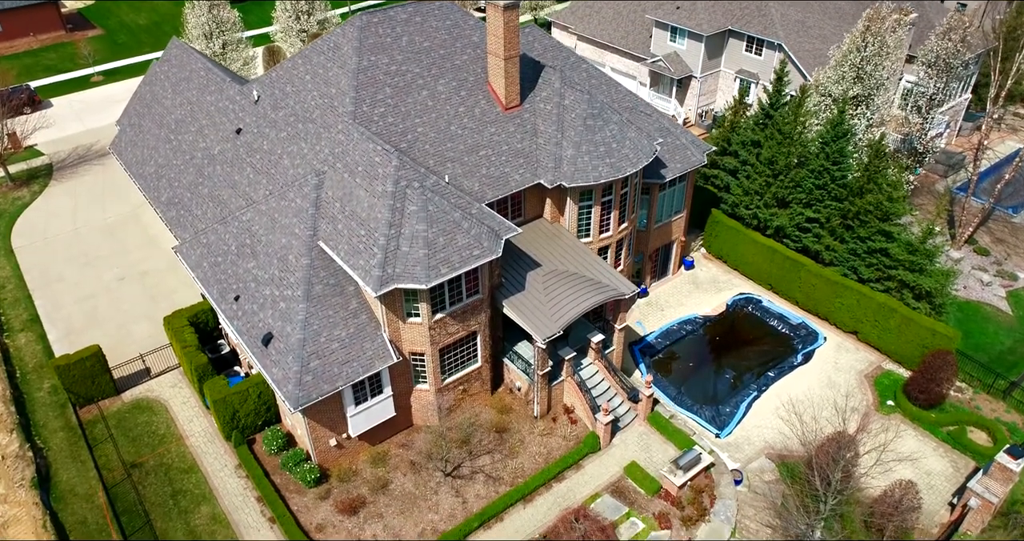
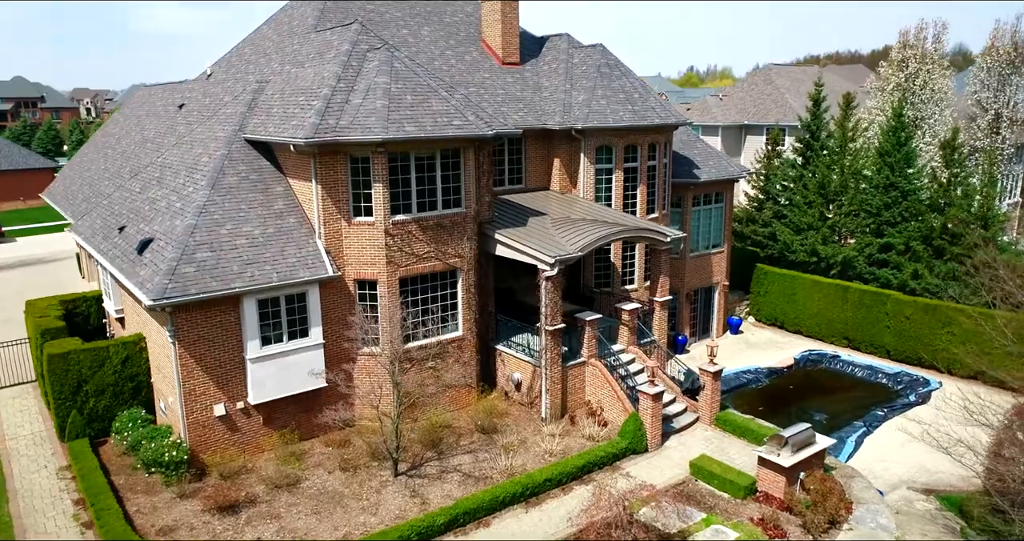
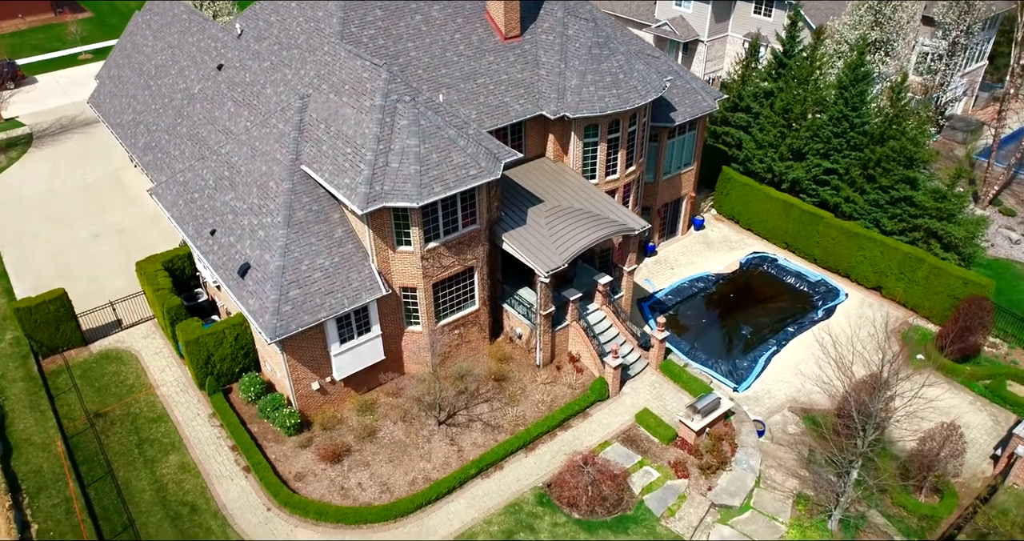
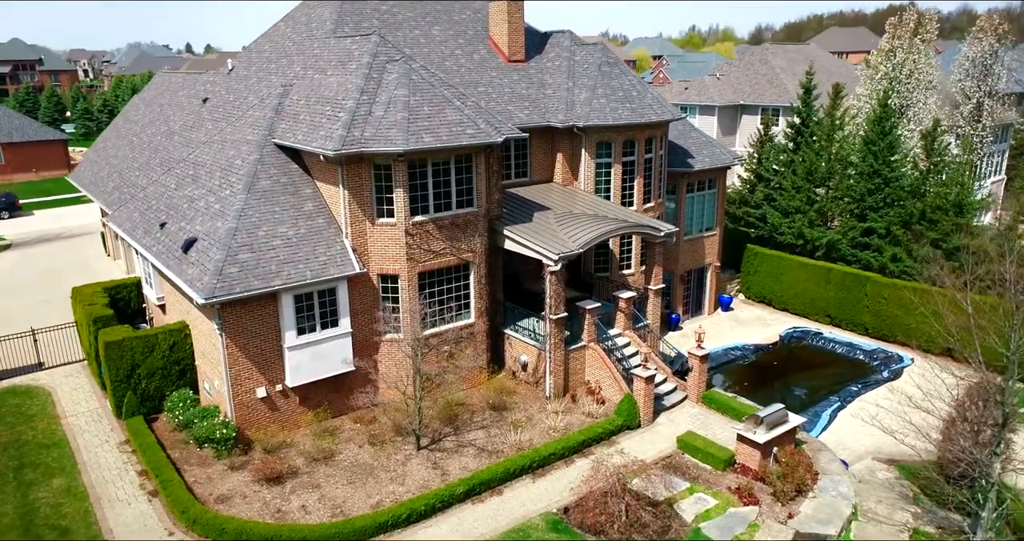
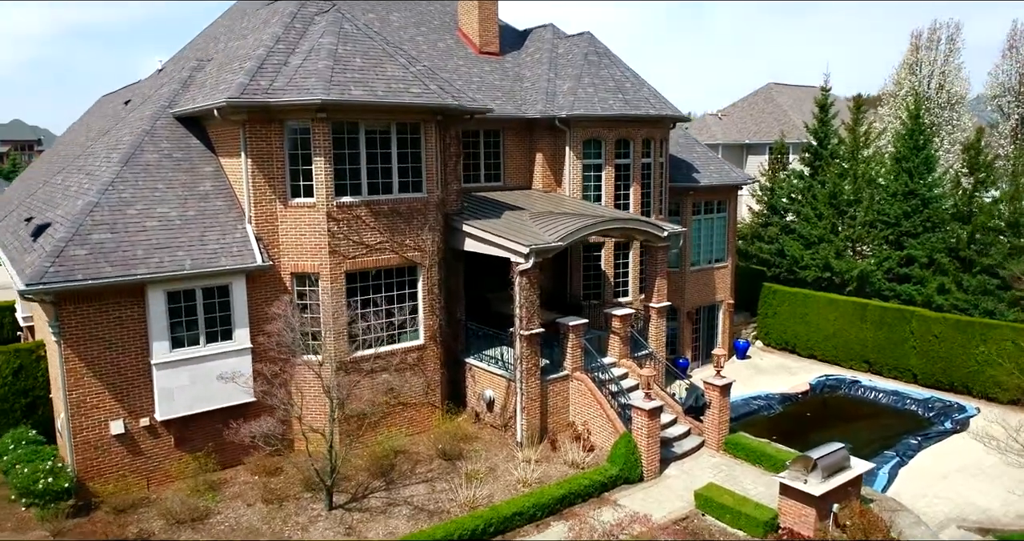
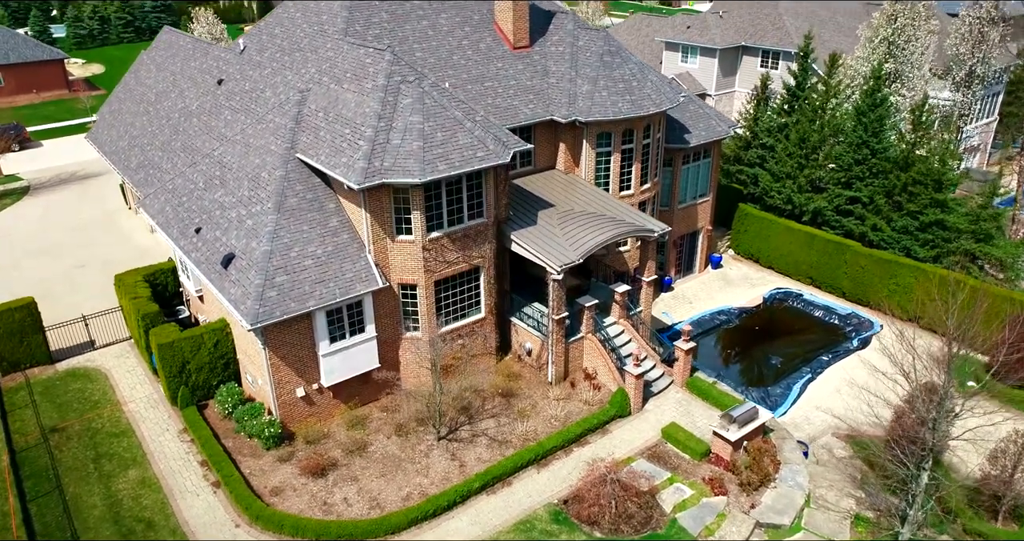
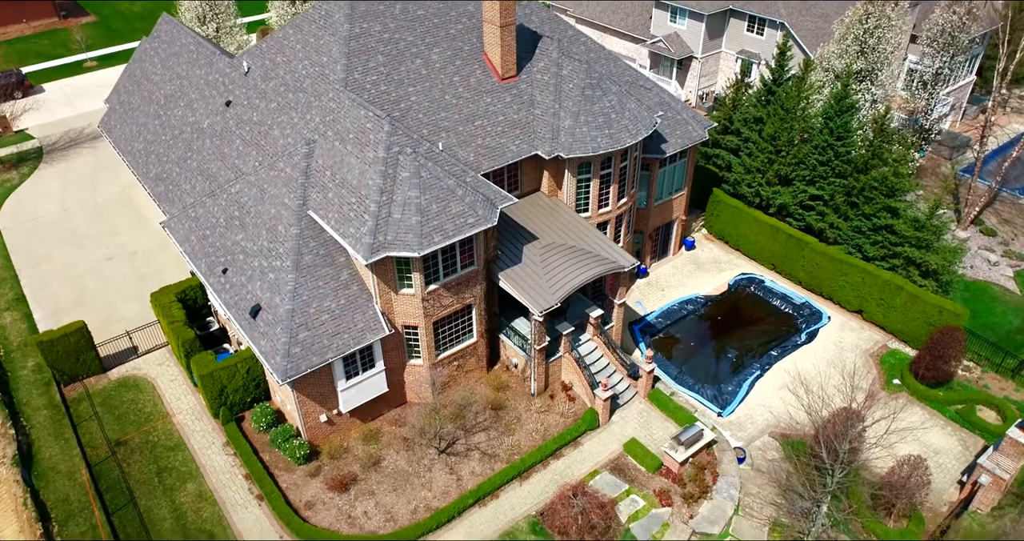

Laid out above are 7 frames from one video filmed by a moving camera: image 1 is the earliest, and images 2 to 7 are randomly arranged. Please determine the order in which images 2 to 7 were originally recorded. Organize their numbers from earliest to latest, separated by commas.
7, 3, 6, 4, 2, 5
